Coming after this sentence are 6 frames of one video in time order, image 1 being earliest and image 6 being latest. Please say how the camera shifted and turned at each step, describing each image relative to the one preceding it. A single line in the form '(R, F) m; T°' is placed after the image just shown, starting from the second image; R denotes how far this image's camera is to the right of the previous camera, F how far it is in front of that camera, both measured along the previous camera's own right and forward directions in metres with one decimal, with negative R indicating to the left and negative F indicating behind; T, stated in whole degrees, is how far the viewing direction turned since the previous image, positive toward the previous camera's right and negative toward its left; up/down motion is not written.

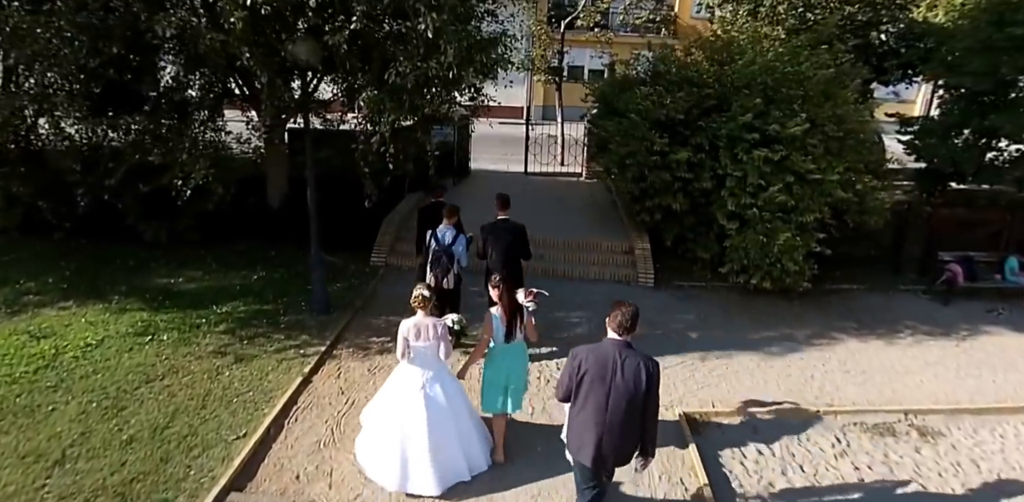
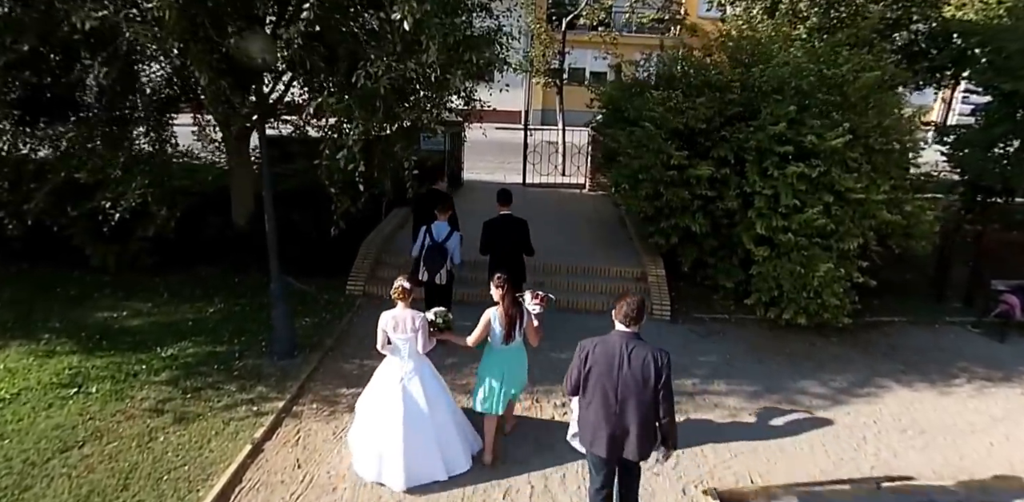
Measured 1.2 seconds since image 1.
(0.0, +0.9) m; 0°
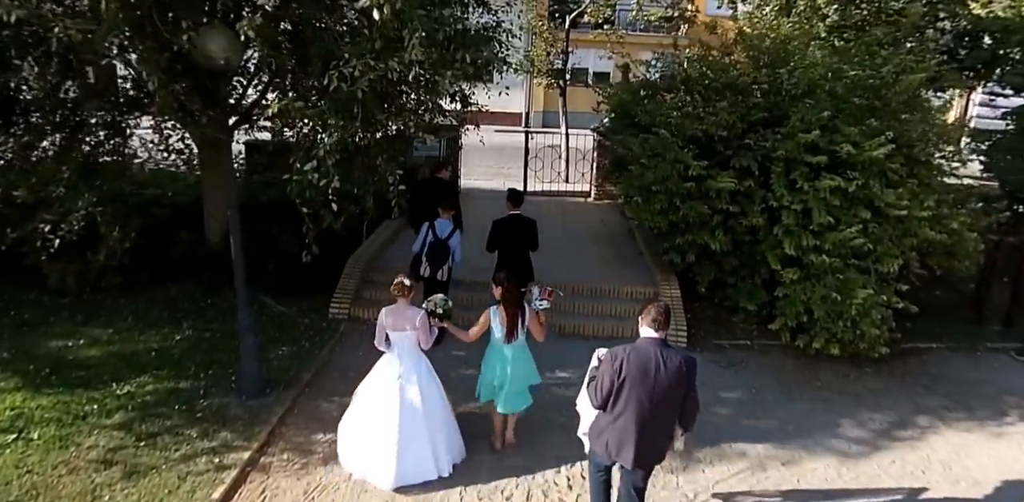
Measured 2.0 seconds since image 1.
(0.0, +0.6) m; 0°
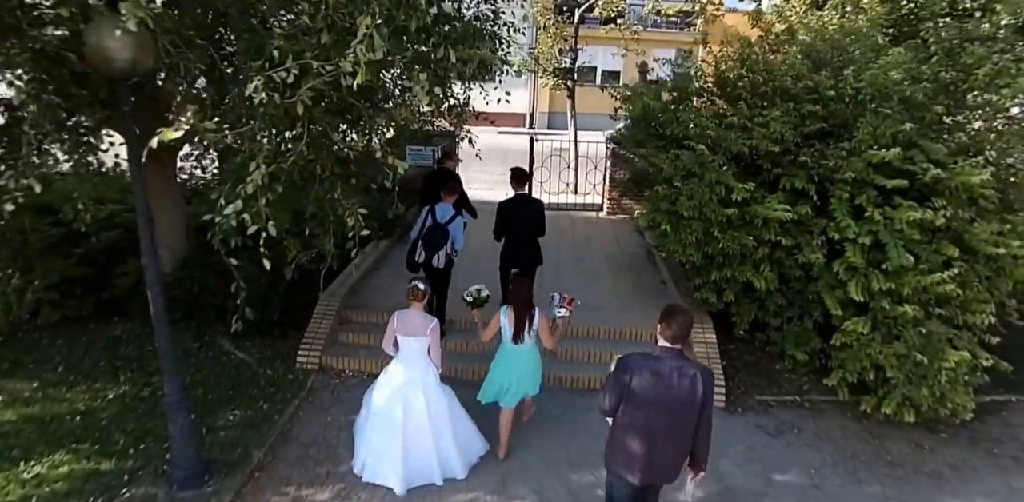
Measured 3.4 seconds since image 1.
(0.0, +0.9) m; -1°
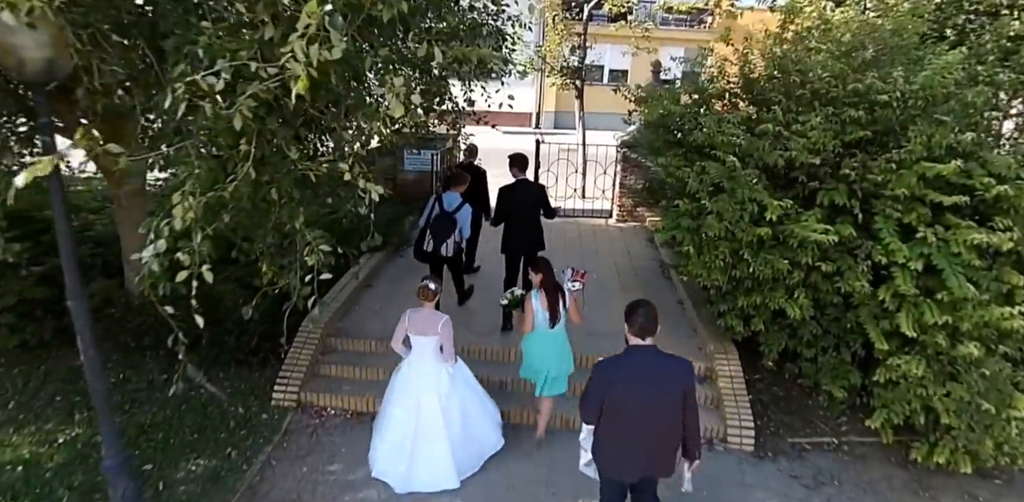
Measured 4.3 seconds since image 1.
(0.0, +0.5) m; 0°
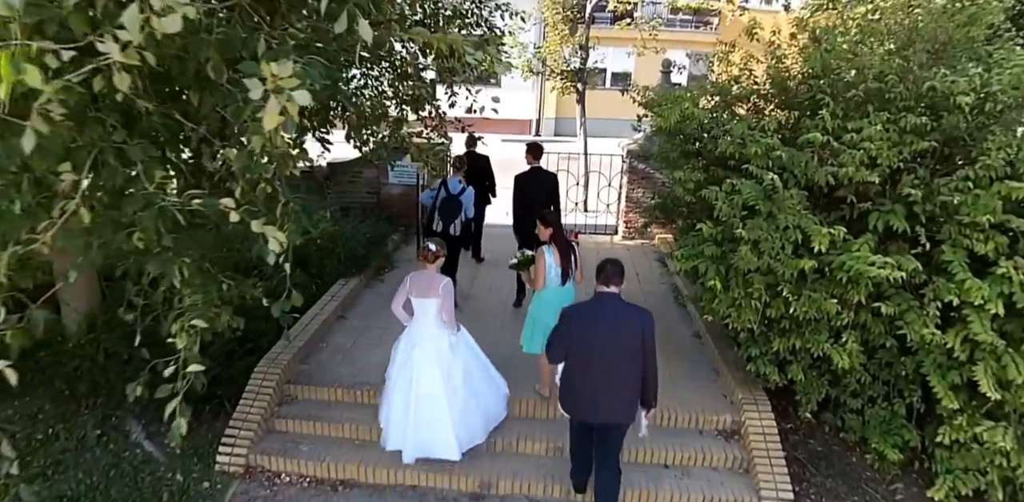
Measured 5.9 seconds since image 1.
(+0.1, +0.7) m; 0°
